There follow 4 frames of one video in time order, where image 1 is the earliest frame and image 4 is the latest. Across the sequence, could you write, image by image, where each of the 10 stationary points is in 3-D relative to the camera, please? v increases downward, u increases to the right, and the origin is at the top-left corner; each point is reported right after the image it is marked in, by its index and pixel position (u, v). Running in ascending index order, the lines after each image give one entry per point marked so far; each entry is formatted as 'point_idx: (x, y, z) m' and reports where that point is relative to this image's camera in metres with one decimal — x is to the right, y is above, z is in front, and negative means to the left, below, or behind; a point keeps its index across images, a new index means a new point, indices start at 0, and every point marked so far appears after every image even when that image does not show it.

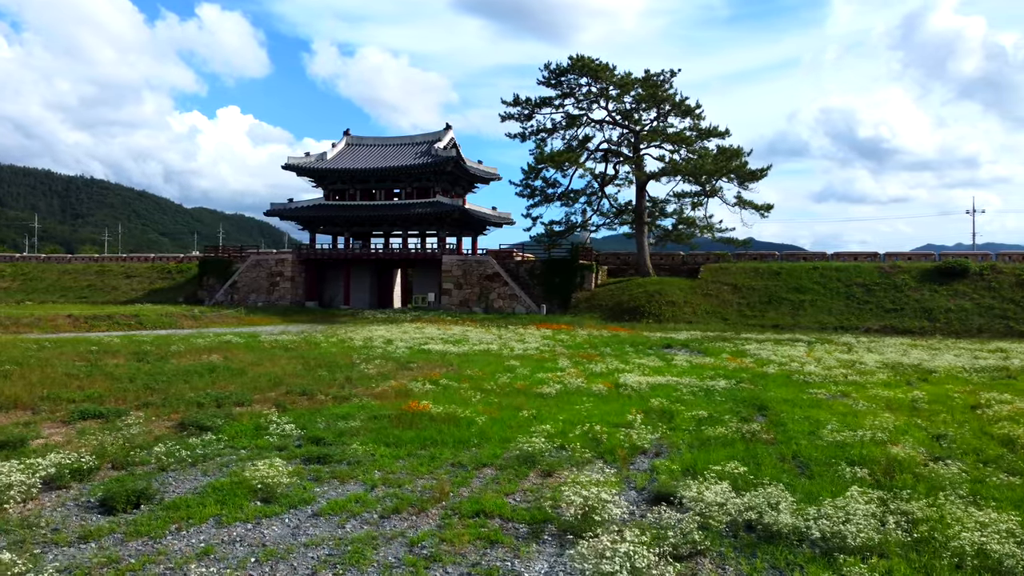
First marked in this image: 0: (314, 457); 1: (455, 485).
0: (-2.7, -2.2, +8.1) m
1: (-0.6, -2.3, +7.1) m
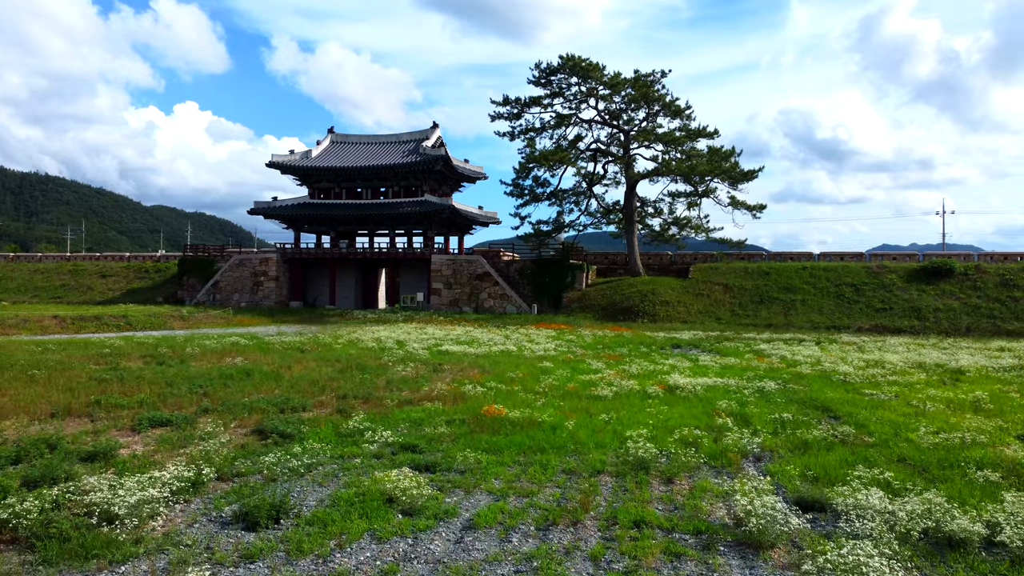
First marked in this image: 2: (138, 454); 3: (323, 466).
0: (-1.2, -2.3, +7.8) m
1: (+0.9, -2.3, +6.9) m
2: (-4.9, -2.2, +8.0) m
3: (-2.4, -2.2, +7.7) m
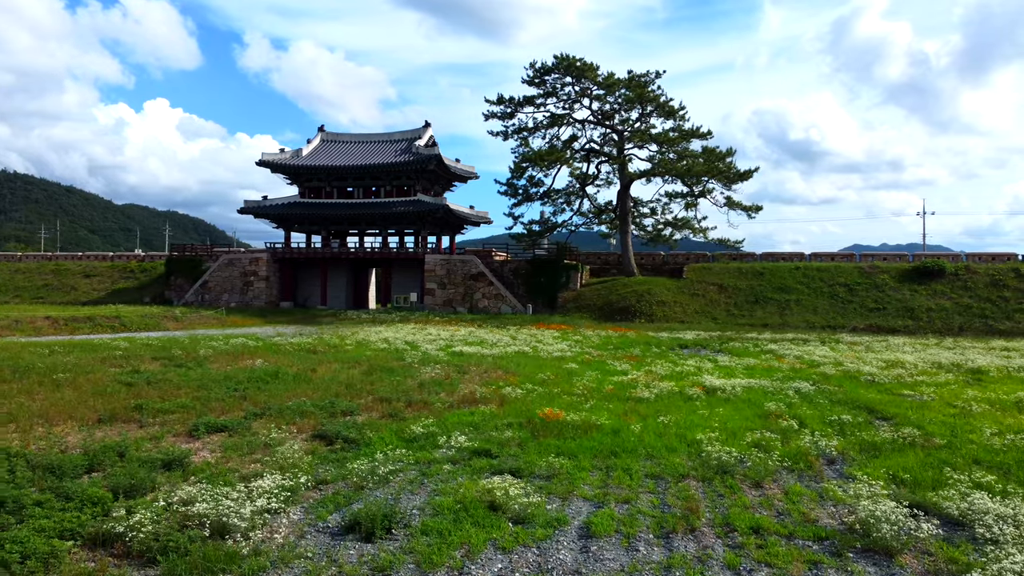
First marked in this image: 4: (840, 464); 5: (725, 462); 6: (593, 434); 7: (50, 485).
0: (-0.1, -2.3, +7.7) m
1: (+2.0, -2.3, +6.8) m
2: (-3.9, -2.2, +7.8) m
3: (-1.3, -2.3, +7.5) m
4: (+4.5, -2.4, +8.3) m
5: (+2.8, -2.3, +8.0) m
6: (+1.3, -2.3, +9.7) m
7: (-4.9, -2.1, +6.4) m
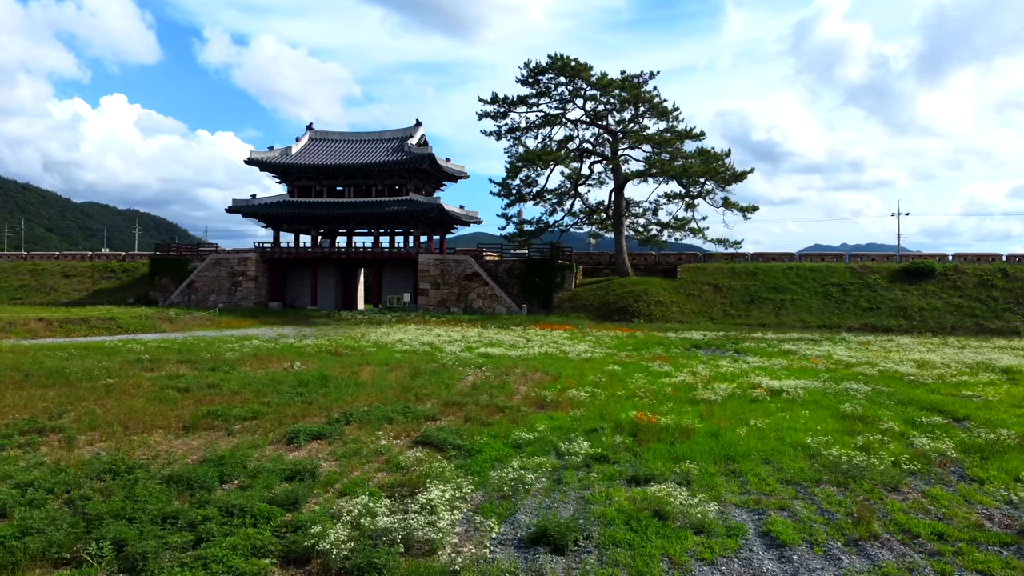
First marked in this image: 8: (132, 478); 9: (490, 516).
0: (+1.6, -2.4, +7.6) m
1: (+3.7, -2.4, +6.7) m
2: (-2.2, -2.3, +7.6) m
3: (+0.4, -2.3, +7.4) m
4: (+6.2, -2.5, +8.4) m
5: (+4.5, -2.3, +8.0) m
6: (+2.9, -2.4, +9.7) m
7: (-3.2, -2.2, +6.2) m
8: (-4.3, -2.2, +6.9) m
9: (-0.3, -2.3, +6.1) m
